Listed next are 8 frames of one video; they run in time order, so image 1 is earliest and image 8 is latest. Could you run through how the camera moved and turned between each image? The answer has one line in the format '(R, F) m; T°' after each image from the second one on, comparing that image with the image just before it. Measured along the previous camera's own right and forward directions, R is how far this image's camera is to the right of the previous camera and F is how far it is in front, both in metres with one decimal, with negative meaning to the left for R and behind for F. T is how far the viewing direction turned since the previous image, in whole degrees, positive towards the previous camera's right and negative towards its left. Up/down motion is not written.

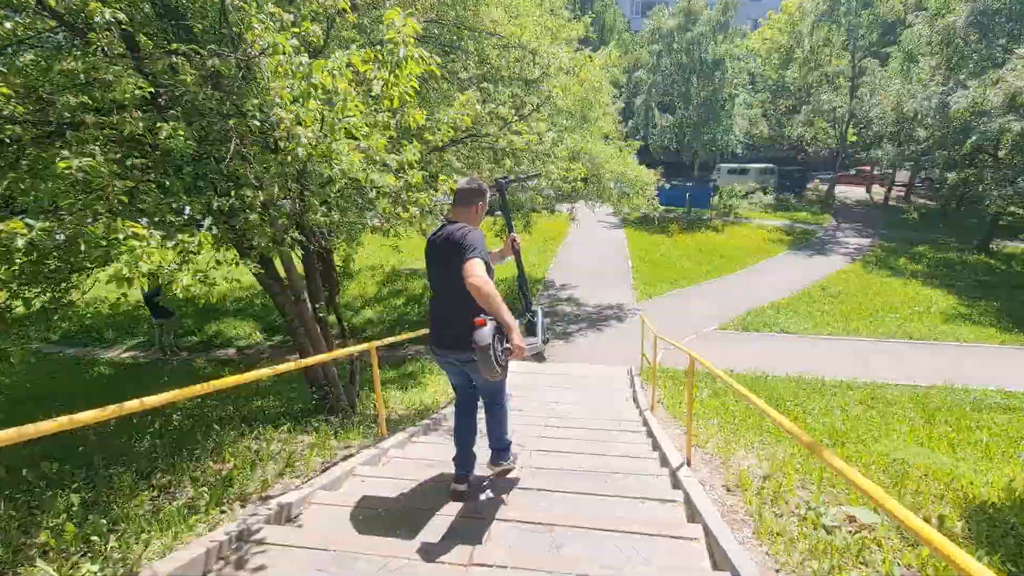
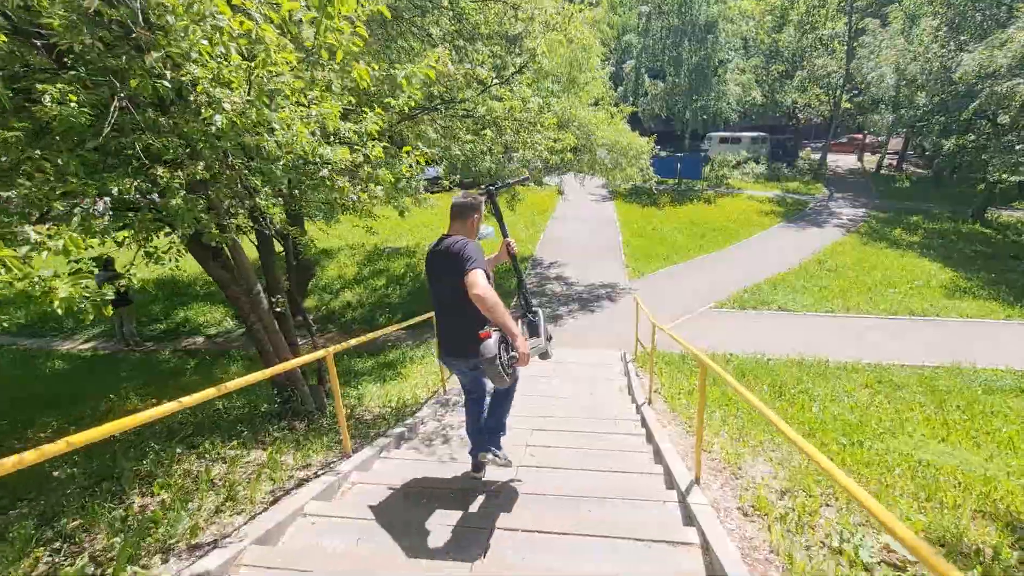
(+0.1, +0.6) m; +1°
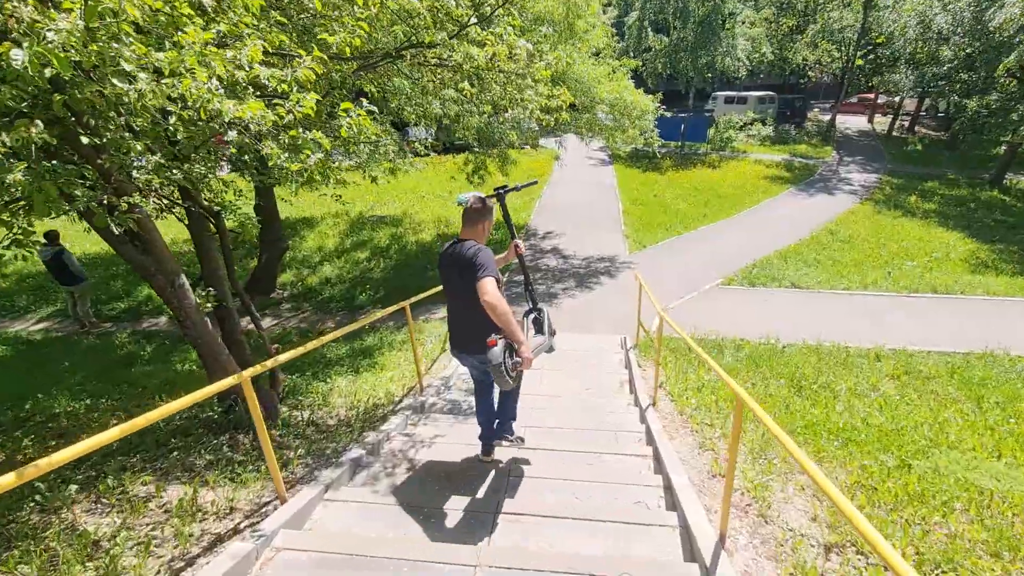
(+0.1, +0.8) m; 0°
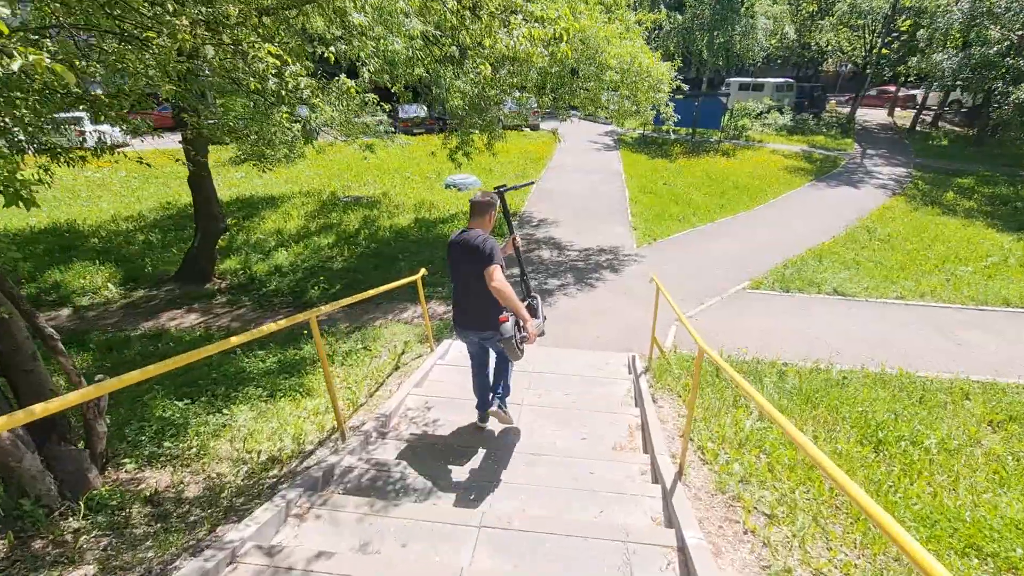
(+0.2, +1.7) m; 0°
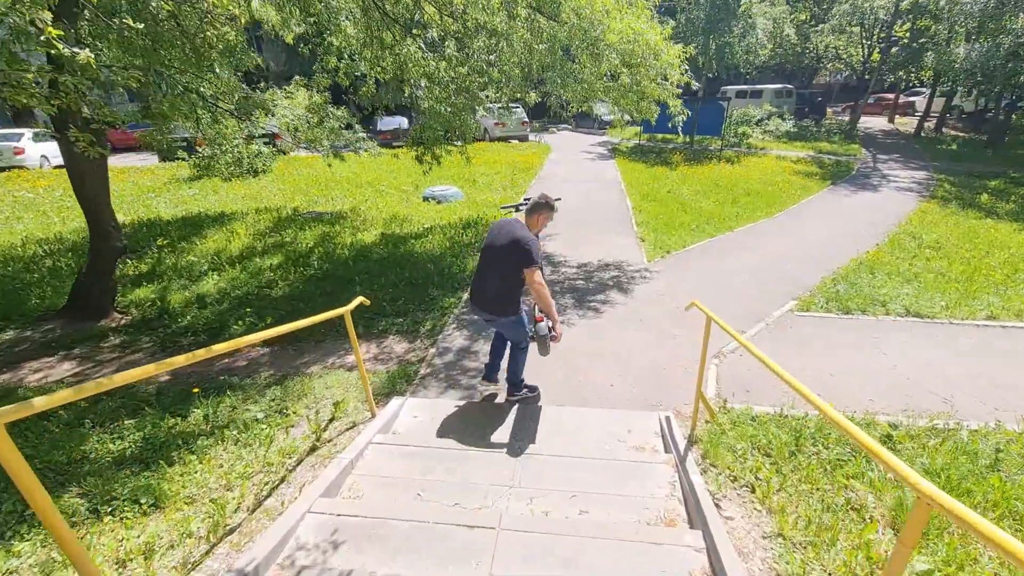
(+0.1, +1.8) m; +1°
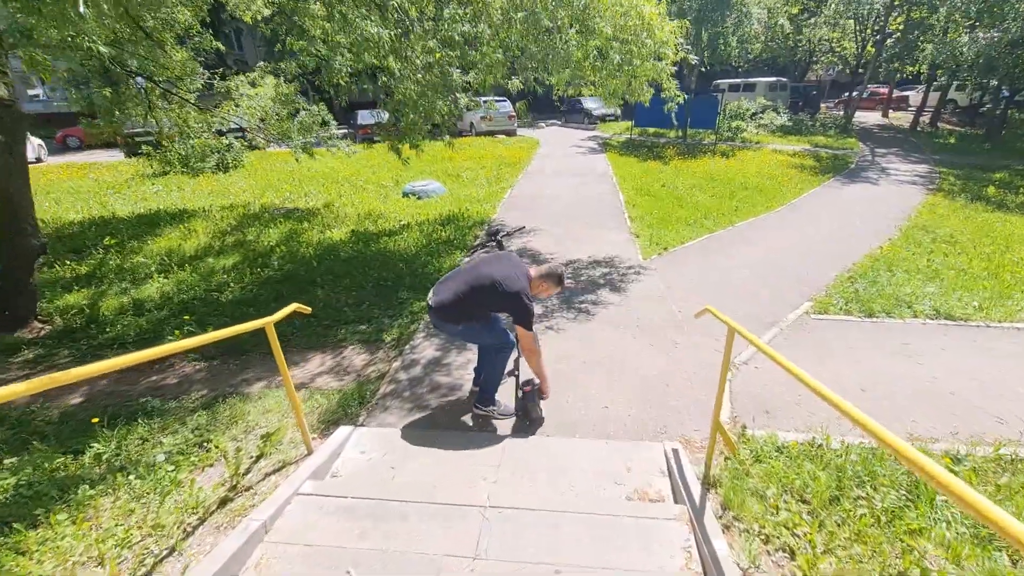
(+0.1, +0.8) m; +1°
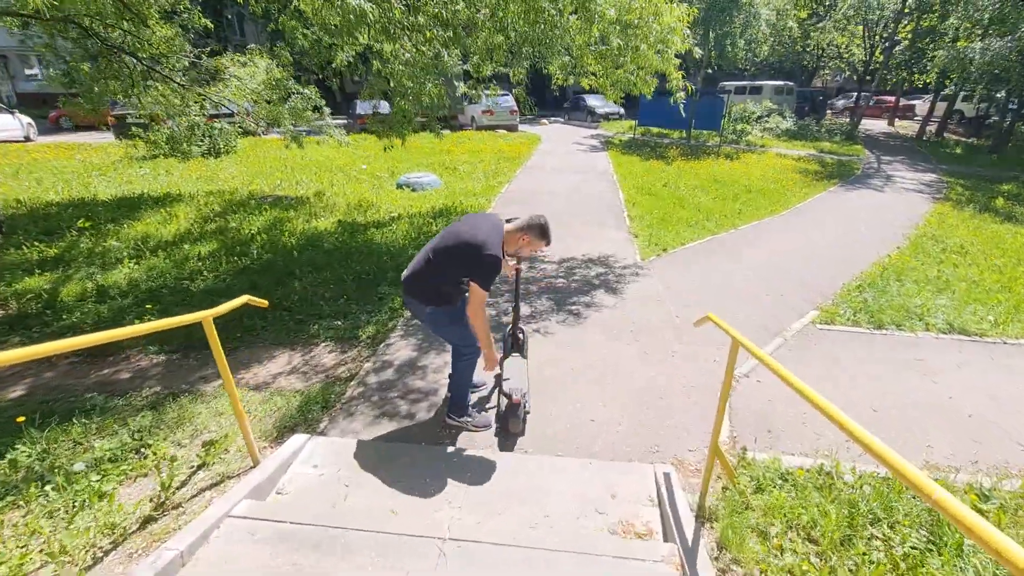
(+0.1, +0.4) m; 0°
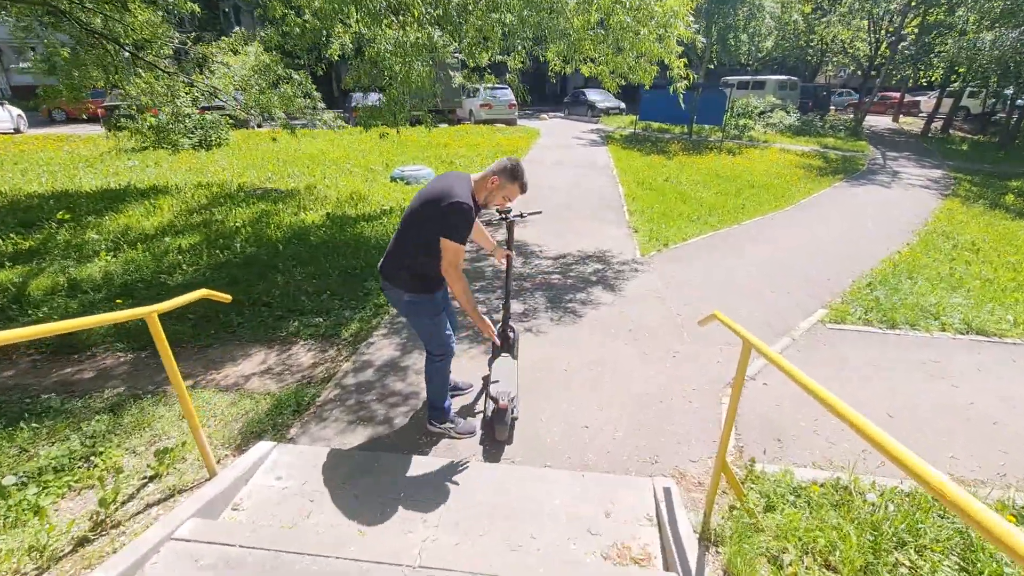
(+0.1, +0.3) m; 0°
